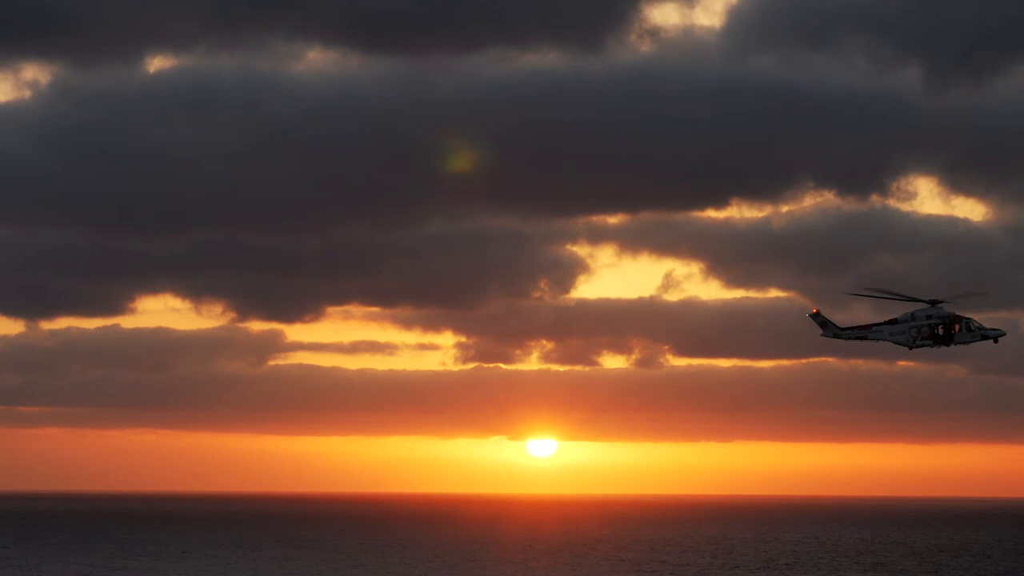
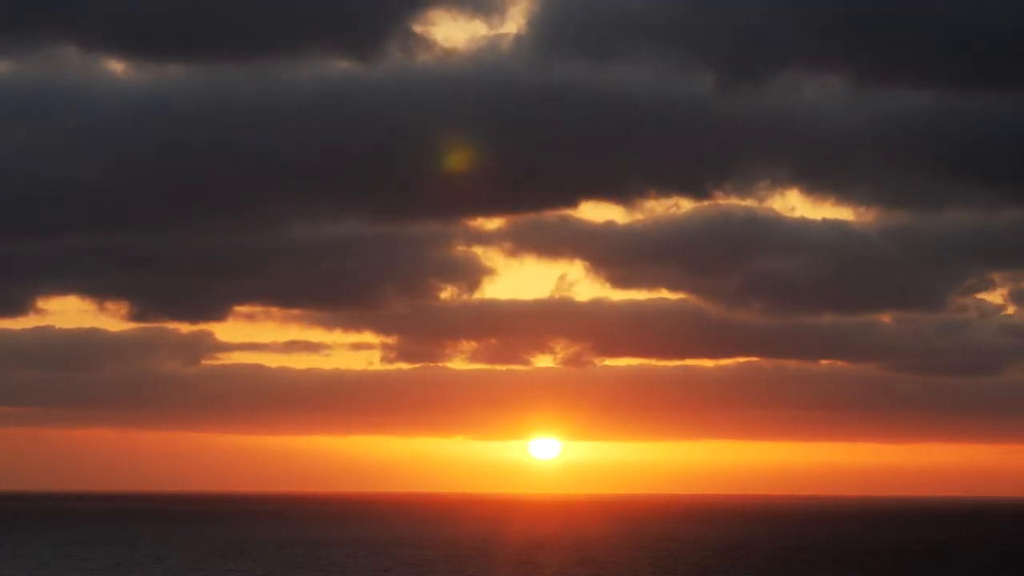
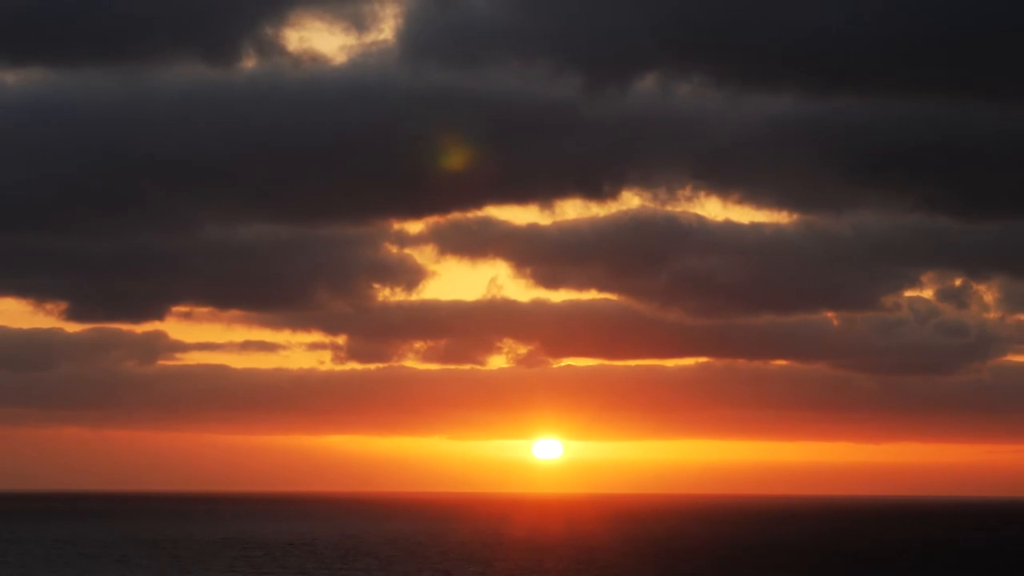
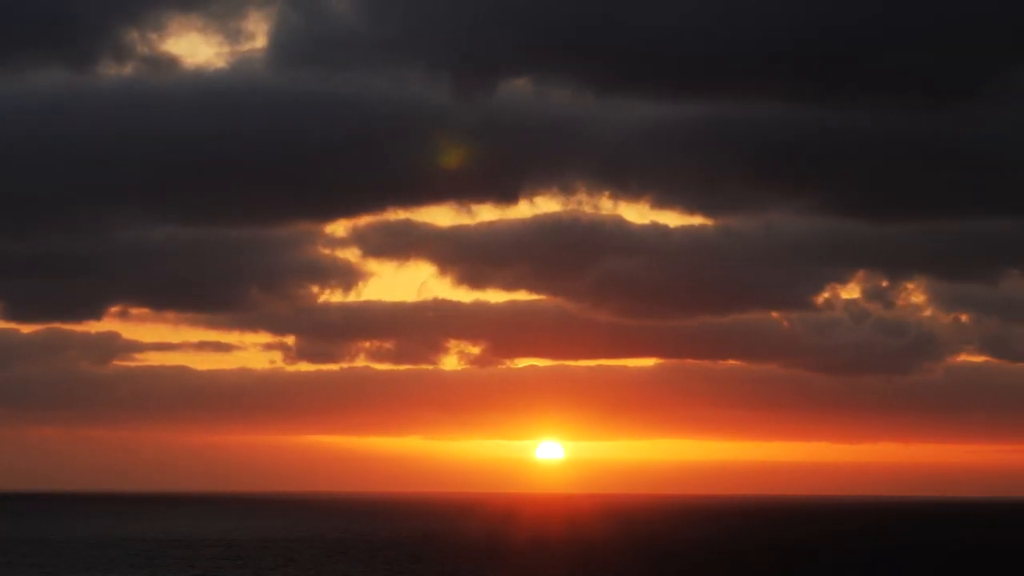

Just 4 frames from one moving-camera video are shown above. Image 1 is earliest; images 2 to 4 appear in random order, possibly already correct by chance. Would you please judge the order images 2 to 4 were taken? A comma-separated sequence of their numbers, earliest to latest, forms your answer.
2, 3, 4
